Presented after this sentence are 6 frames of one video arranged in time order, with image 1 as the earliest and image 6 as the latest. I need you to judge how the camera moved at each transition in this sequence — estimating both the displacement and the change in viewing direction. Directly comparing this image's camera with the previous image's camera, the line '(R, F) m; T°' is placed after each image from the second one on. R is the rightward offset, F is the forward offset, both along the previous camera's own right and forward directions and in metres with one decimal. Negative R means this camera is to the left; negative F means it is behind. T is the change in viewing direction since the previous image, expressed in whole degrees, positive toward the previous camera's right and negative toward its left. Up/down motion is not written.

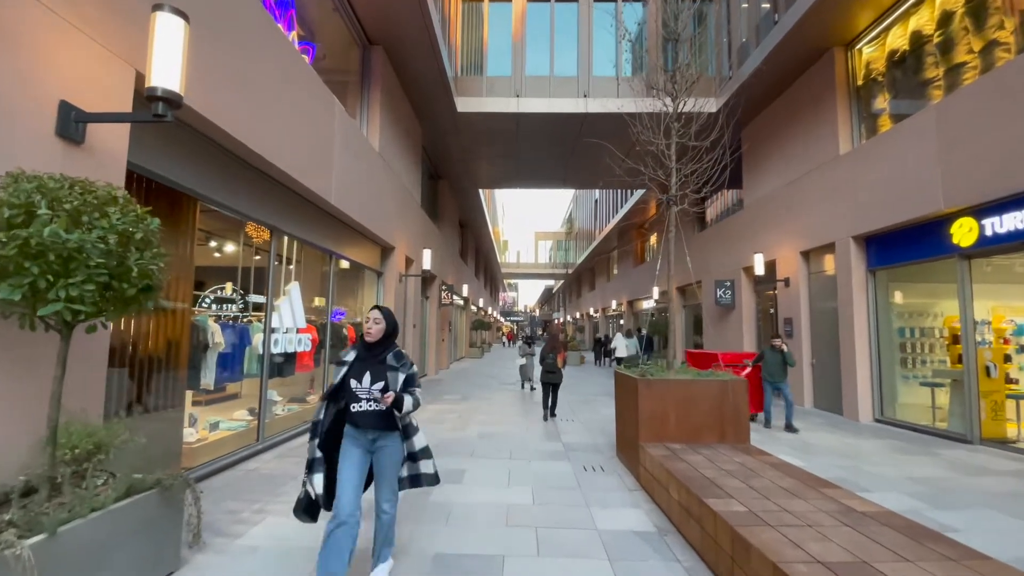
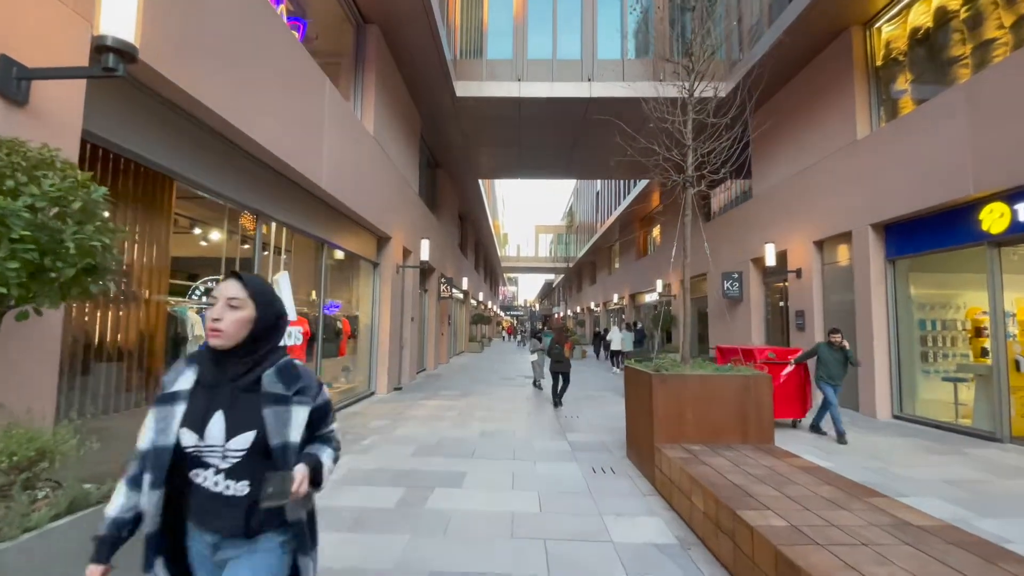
(0.0, +0.4) m; 0°
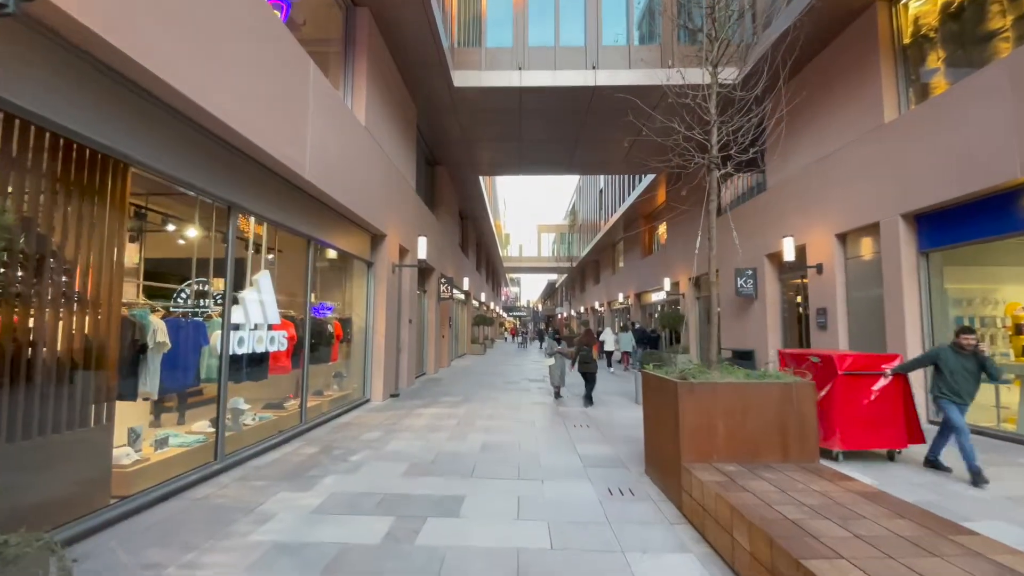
(0.0, +0.6) m; 0°
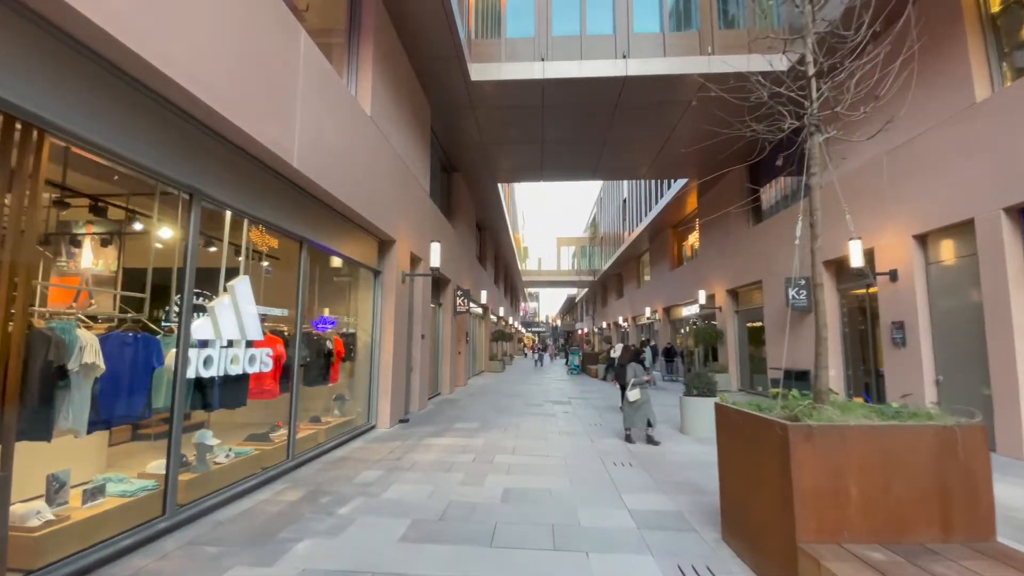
(-0.1, +1.1) m; -2°
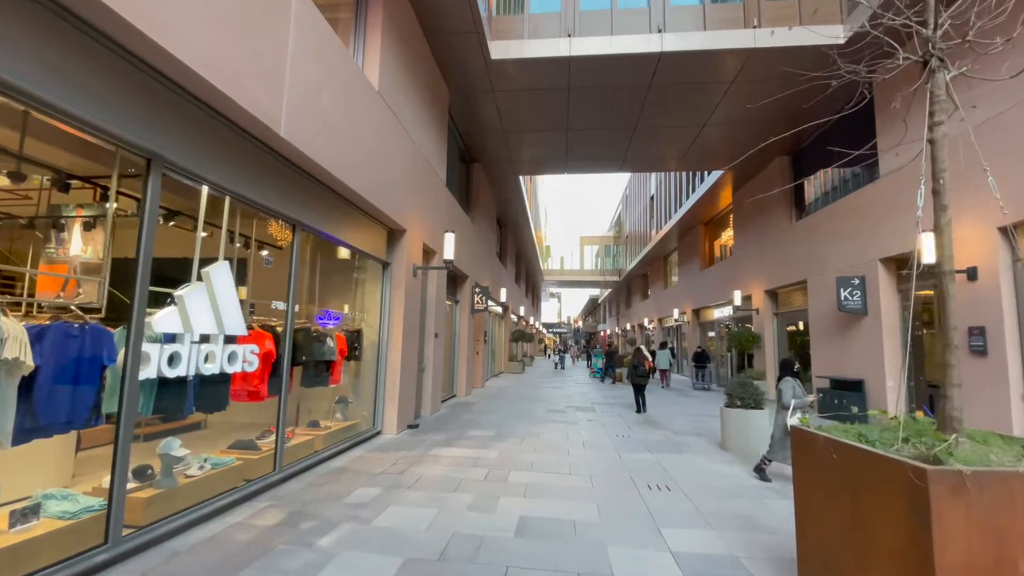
(0.0, +0.8) m; -3°
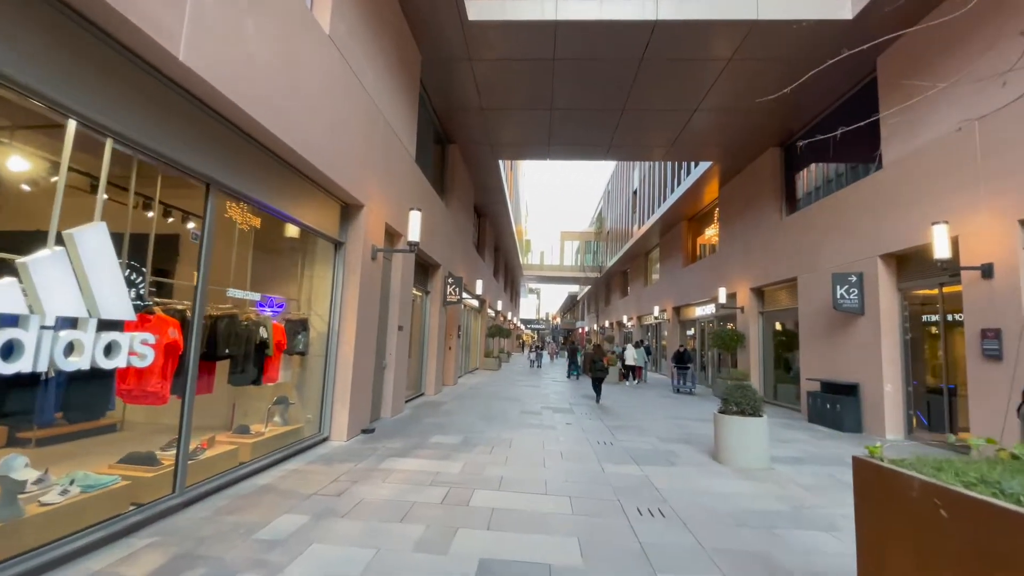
(+0.1, +0.9) m; +3°
